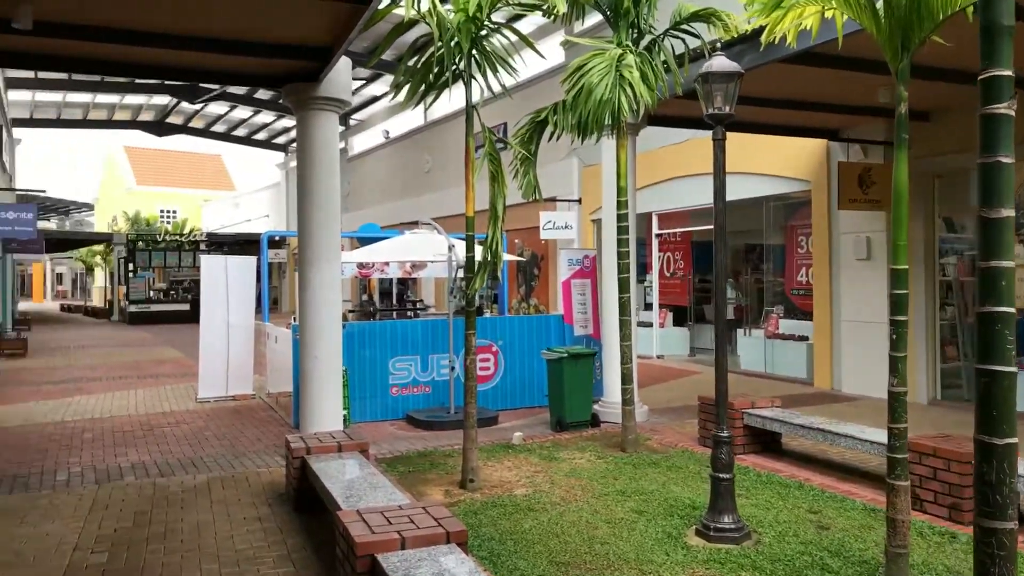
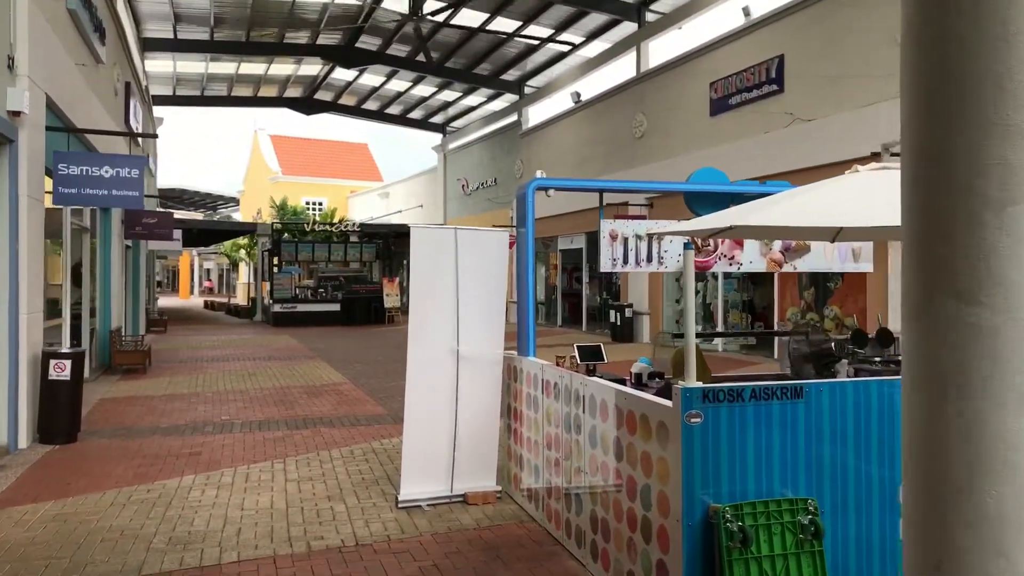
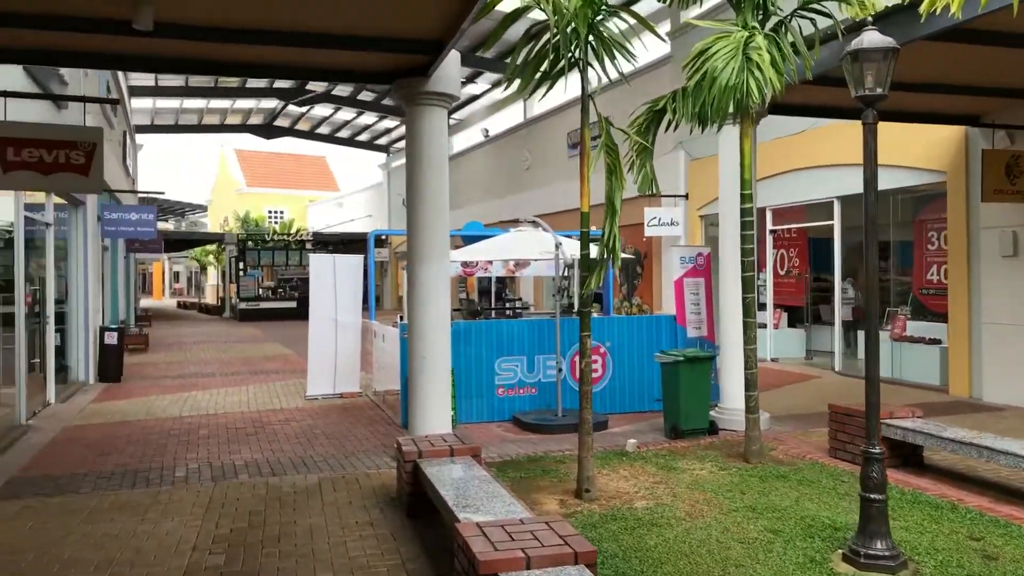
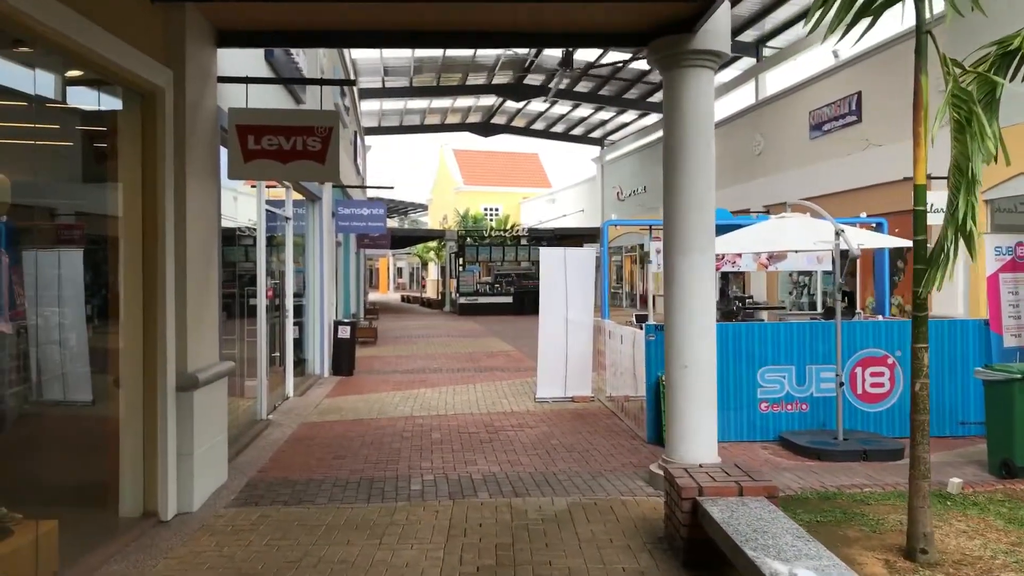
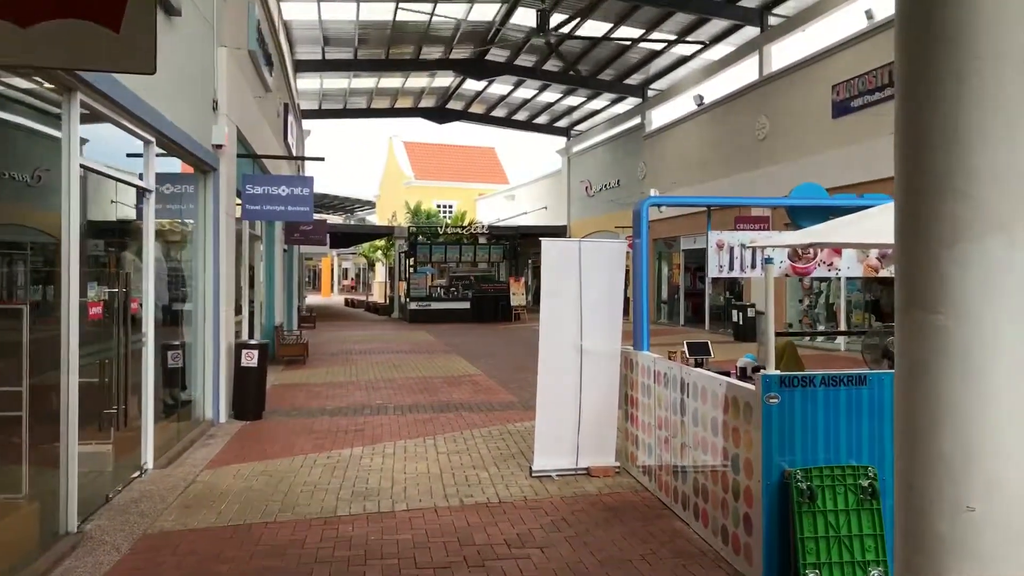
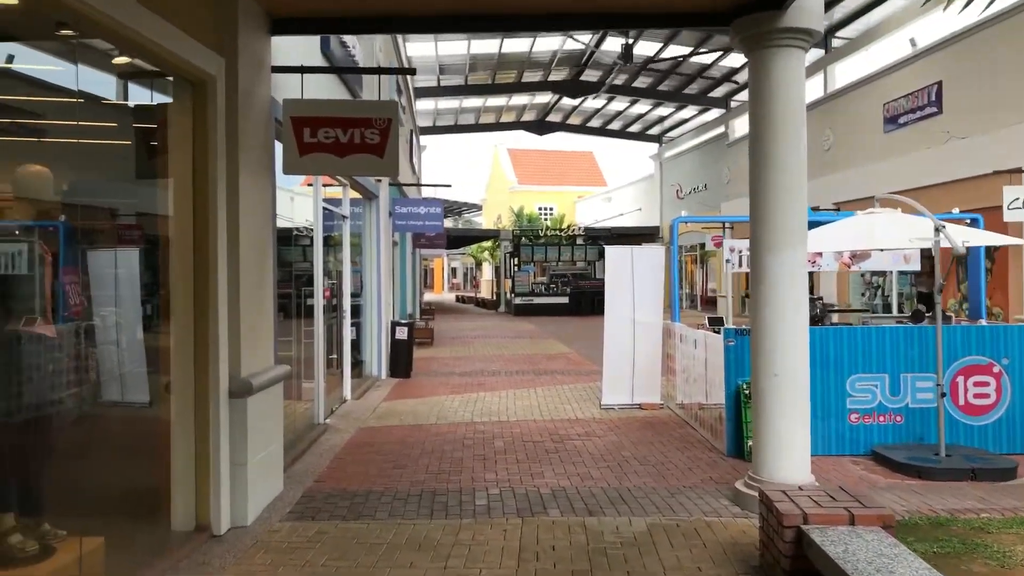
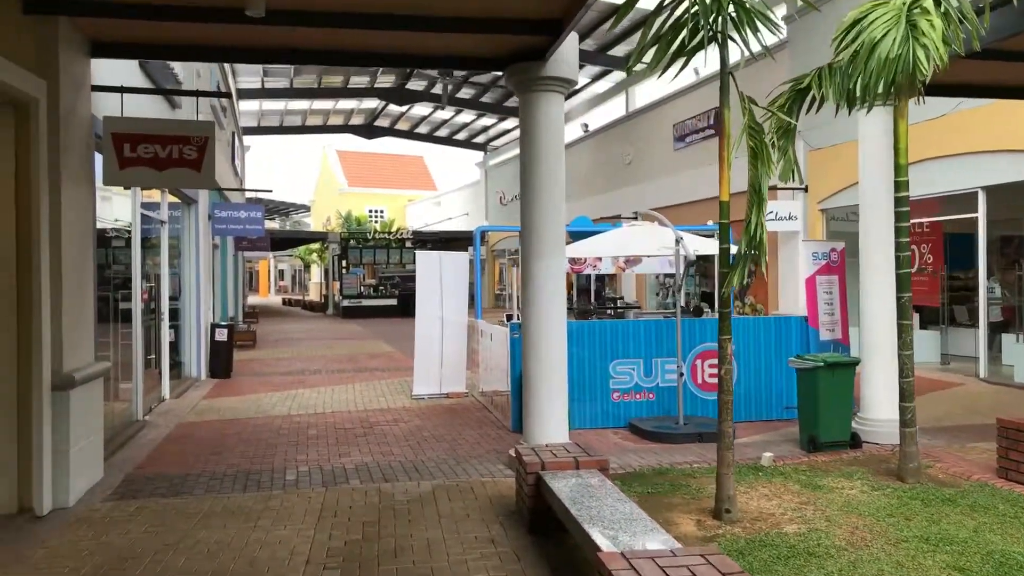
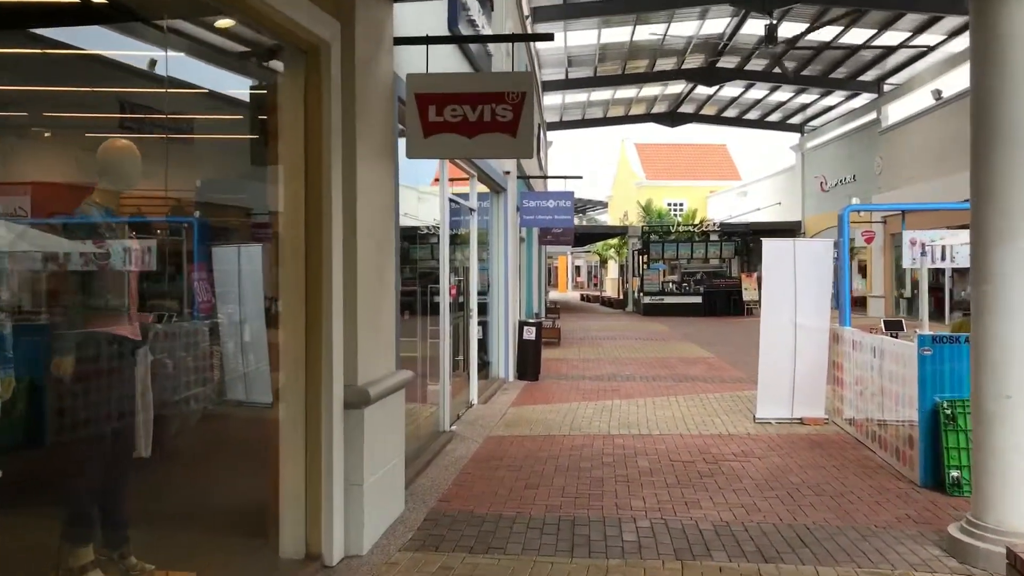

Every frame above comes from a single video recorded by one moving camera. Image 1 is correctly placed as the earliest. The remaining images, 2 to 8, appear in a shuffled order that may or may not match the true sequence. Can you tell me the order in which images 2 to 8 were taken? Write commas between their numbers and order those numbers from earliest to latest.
3, 7, 4, 6, 8, 5, 2
